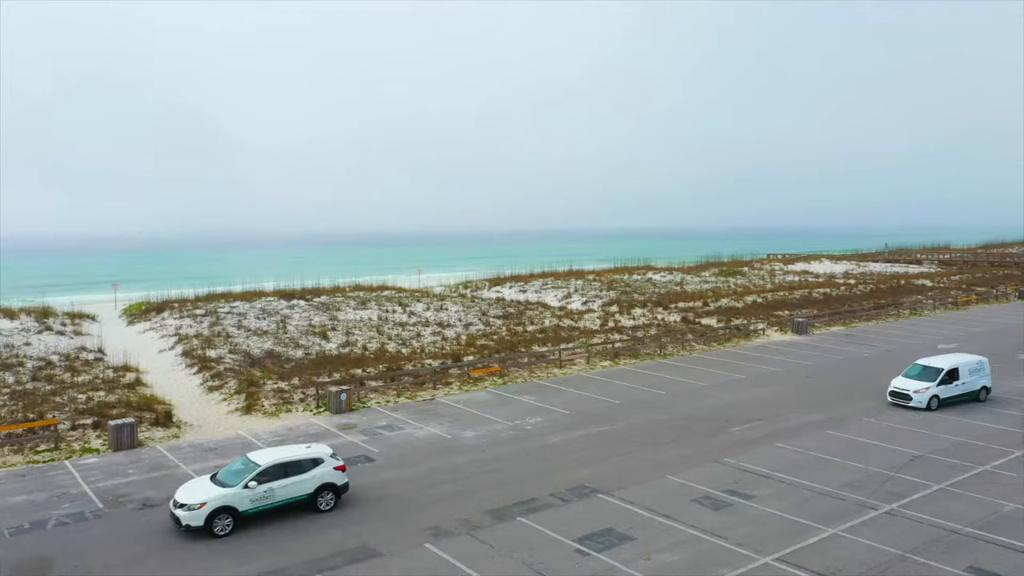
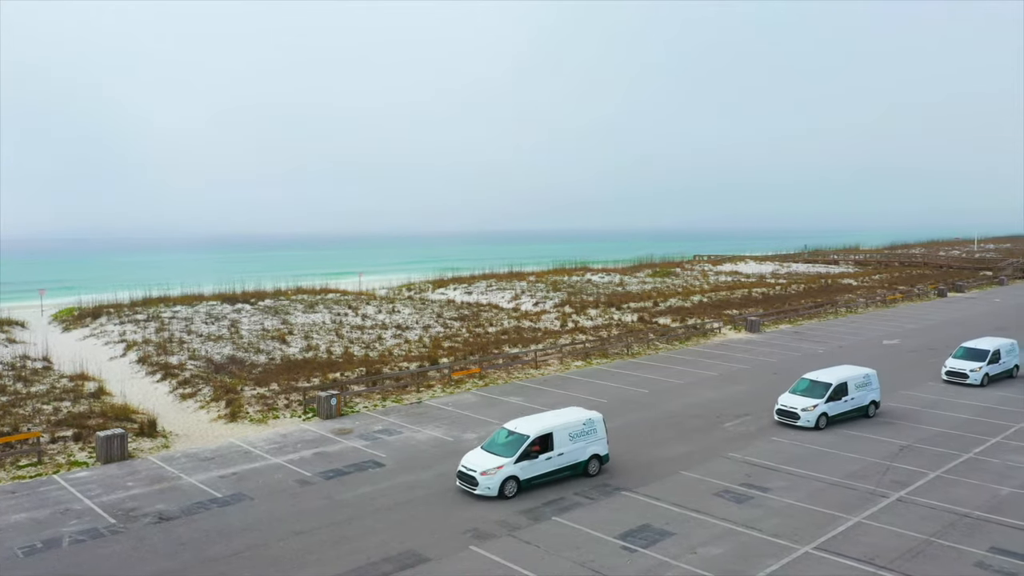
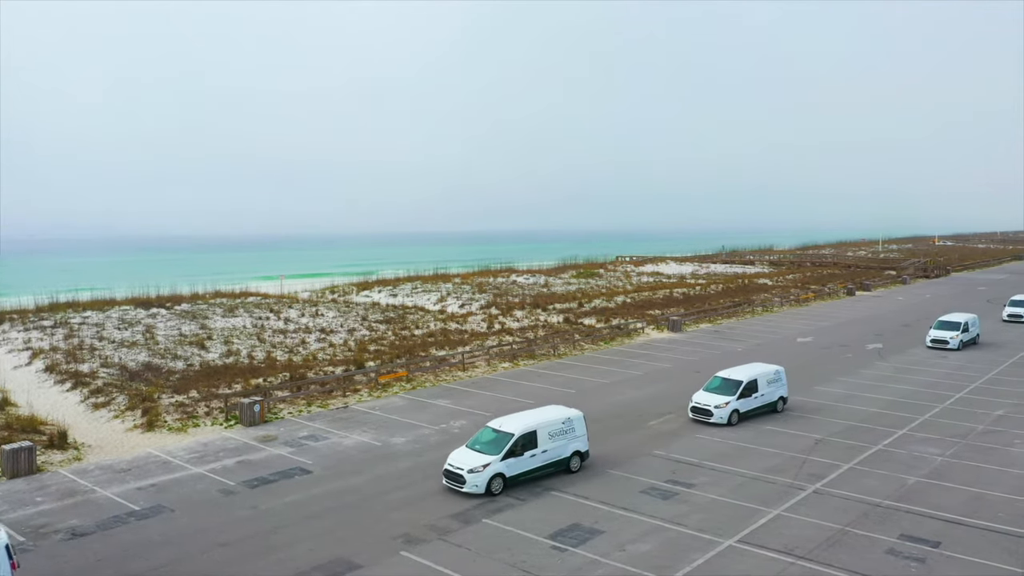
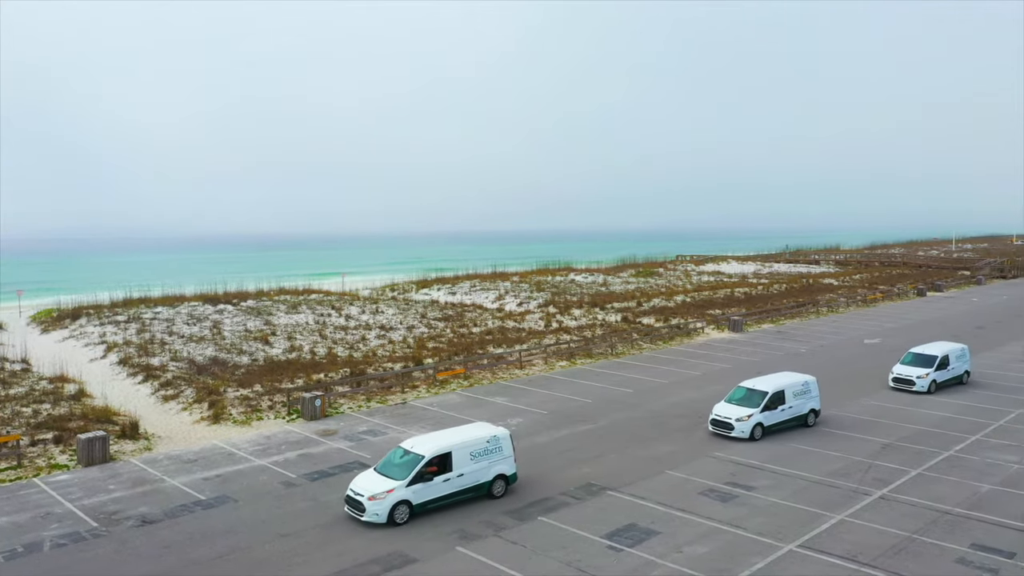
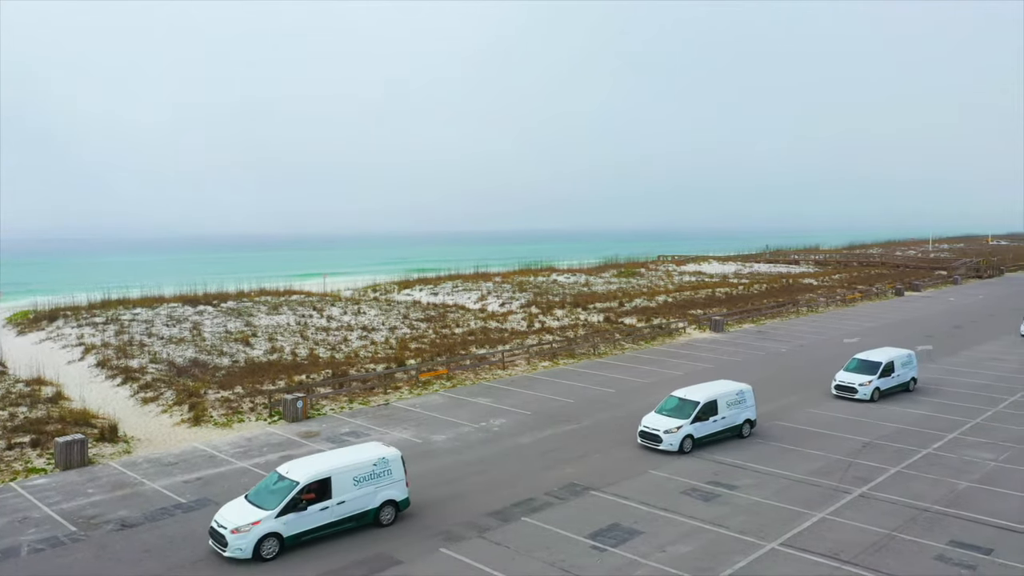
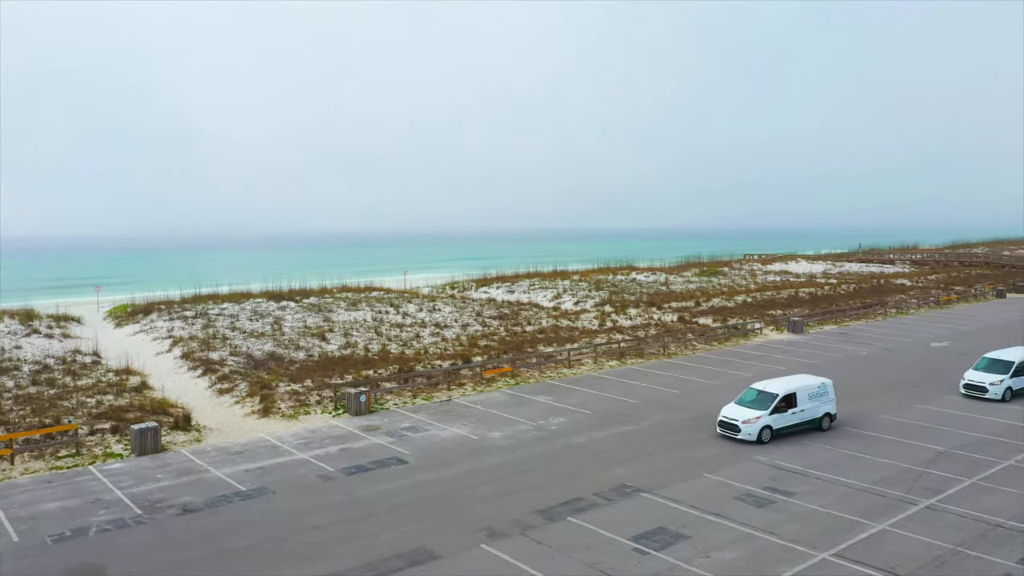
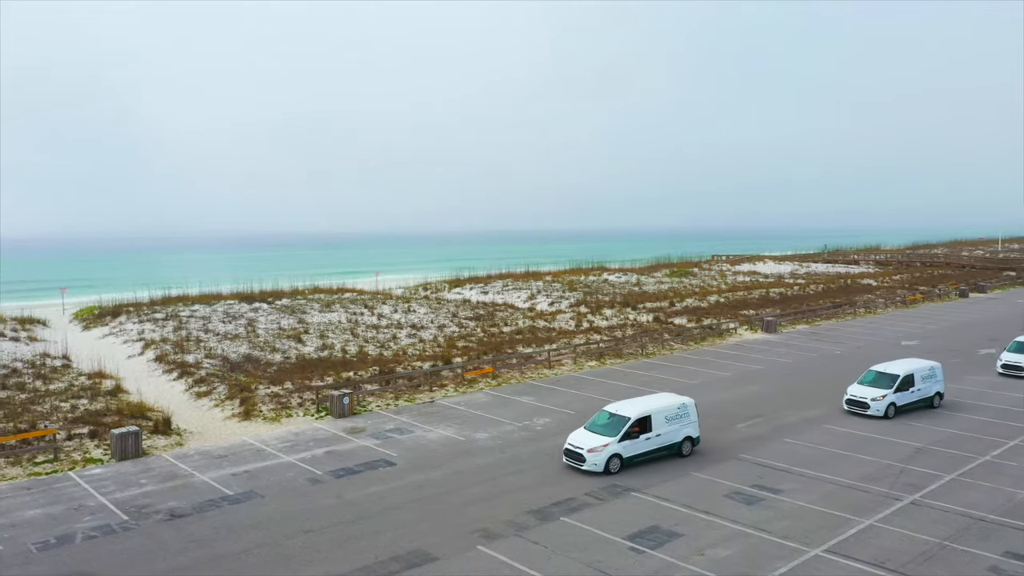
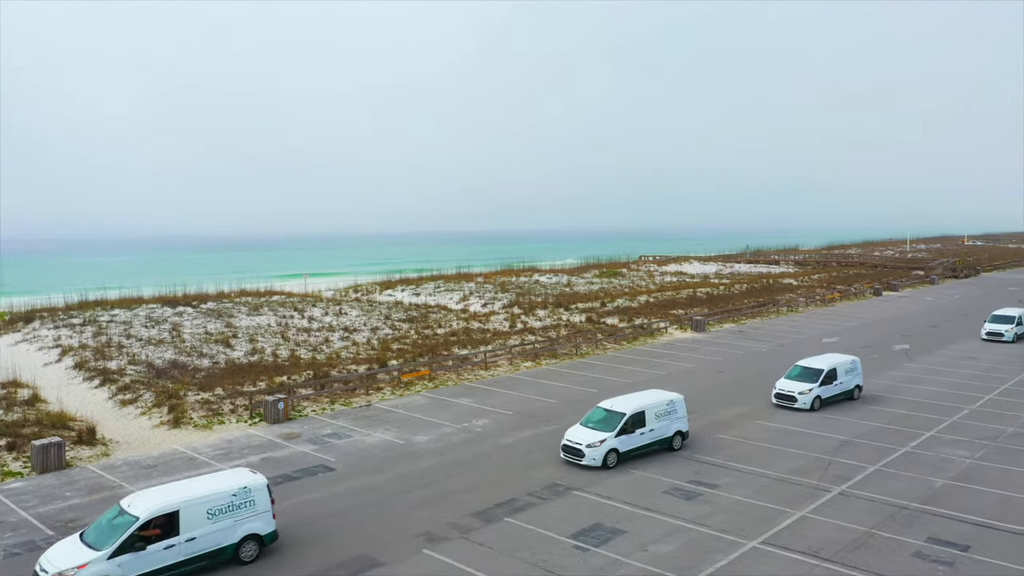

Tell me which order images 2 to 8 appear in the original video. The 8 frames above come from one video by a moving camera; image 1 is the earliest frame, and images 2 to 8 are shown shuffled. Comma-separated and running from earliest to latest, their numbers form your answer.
6, 7, 2, 4, 5, 8, 3
